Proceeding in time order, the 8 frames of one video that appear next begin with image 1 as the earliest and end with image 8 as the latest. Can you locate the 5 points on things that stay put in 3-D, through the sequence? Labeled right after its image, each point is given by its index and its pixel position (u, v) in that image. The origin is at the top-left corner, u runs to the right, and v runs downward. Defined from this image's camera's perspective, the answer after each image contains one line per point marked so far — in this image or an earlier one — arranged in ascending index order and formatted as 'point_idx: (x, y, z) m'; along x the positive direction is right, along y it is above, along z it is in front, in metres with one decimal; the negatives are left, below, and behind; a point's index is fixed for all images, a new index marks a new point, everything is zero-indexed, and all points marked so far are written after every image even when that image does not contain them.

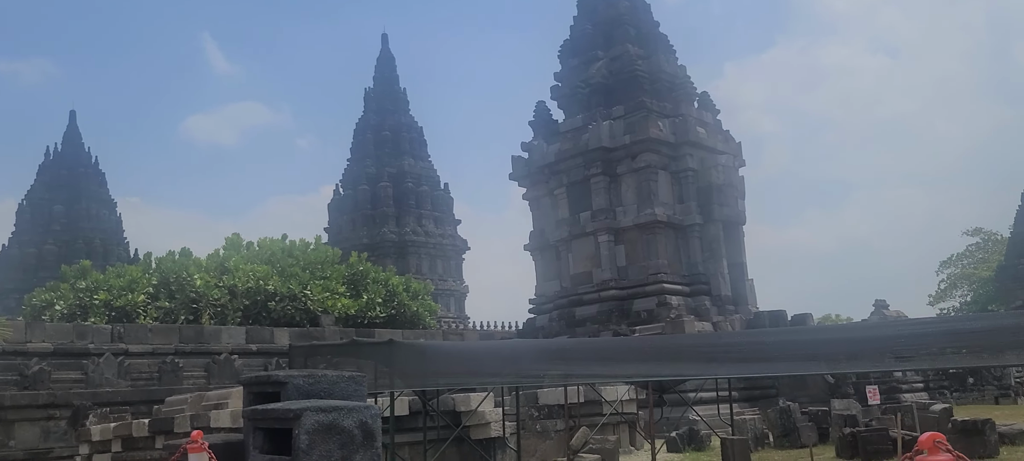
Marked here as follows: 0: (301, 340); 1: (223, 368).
0: (-4.1, -2.1, +16.1) m
1: (-5.0, -2.4, +14.1) m
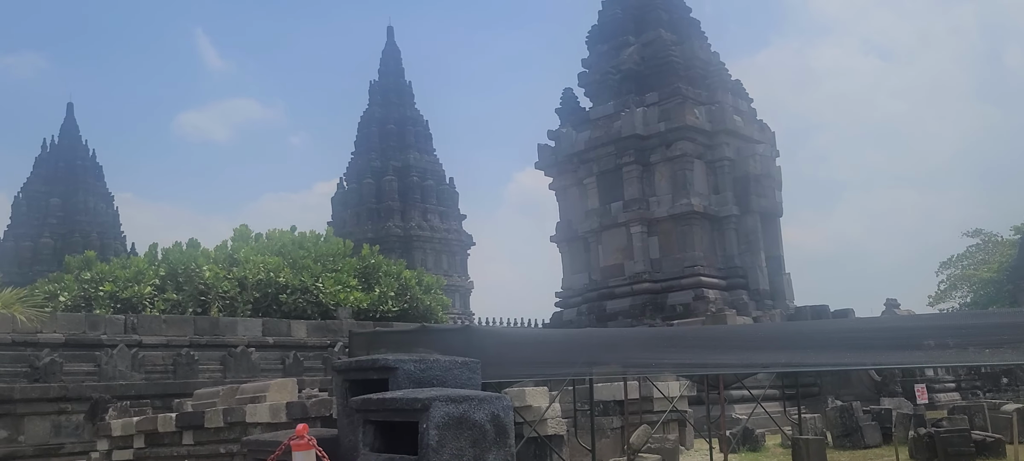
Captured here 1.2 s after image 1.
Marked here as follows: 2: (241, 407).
0: (-3.7, -1.9, +15.6) m
1: (-4.5, -2.2, +13.6) m
2: (-2.4, -1.6, +7.5) m
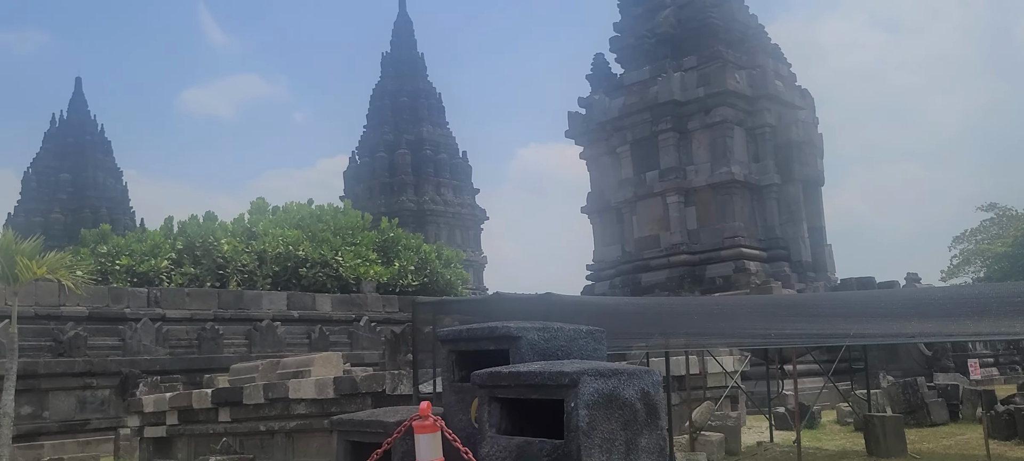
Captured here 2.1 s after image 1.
0: (-3.1, -1.4, +15.2) m
1: (-4.0, -1.7, +13.2) m
2: (-2.0, -1.3, +7.1) m
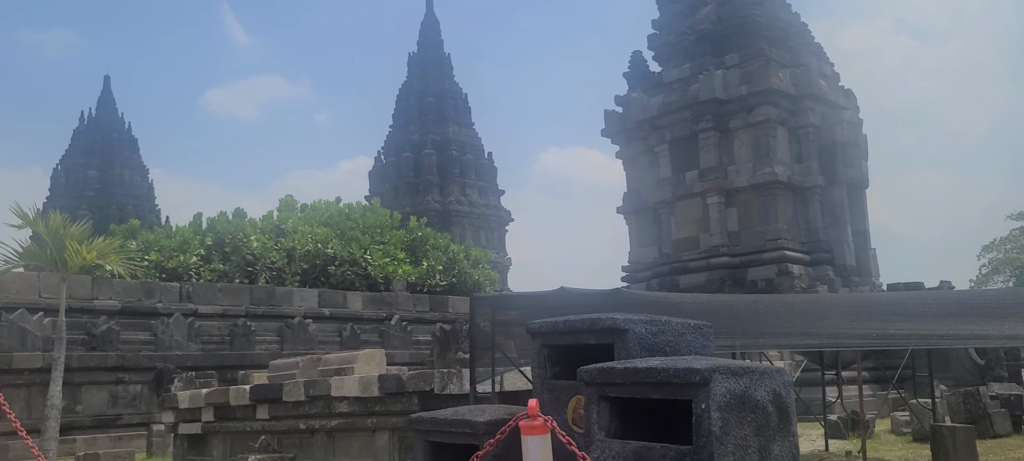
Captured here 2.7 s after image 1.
0: (-2.5, -1.4, +15.0) m
1: (-3.4, -1.6, +13.0) m
2: (-1.5, -1.2, +6.8) m
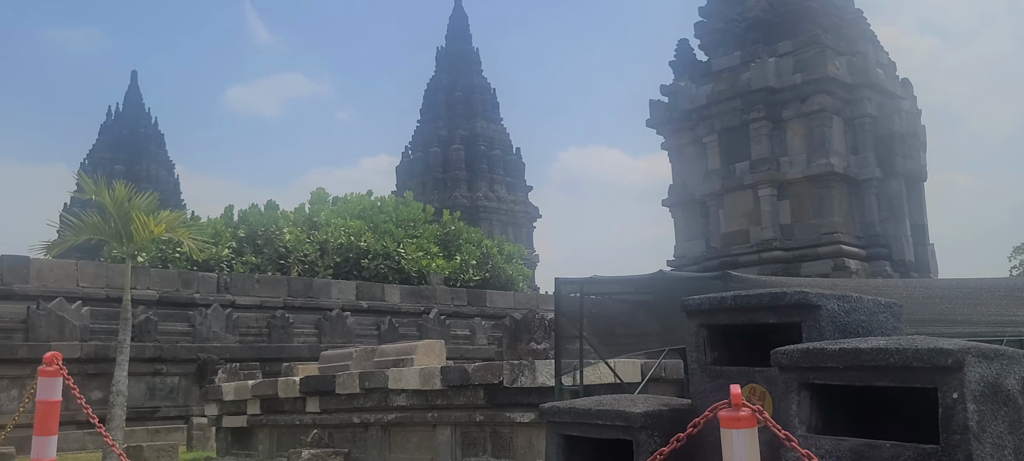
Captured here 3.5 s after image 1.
0: (-1.8, -1.2, +14.7) m
1: (-2.7, -1.5, +12.7) m
2: (-1.0, -1.1, +6.5) m
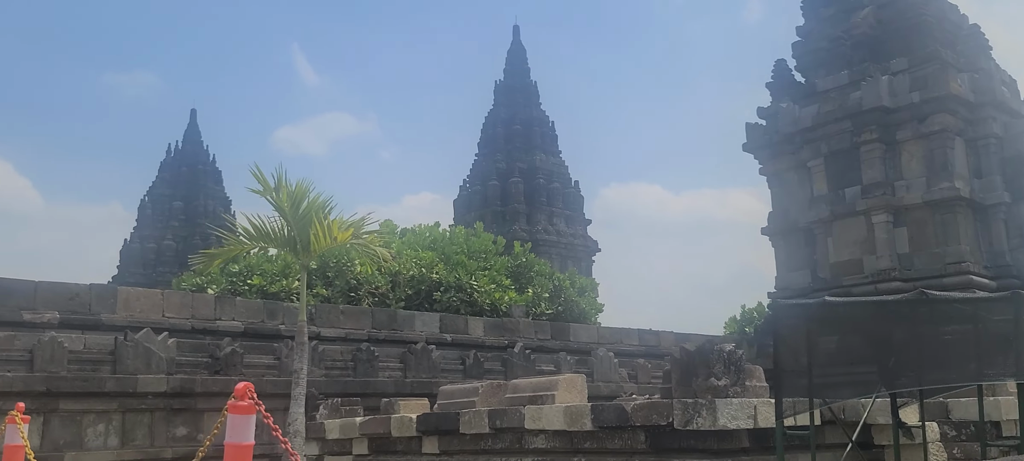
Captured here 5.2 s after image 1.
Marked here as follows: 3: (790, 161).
0: (-0.3, -1.7, +14.0) m
1: (-1.3, -1.9, +12.1) m
2: (0.0, -1.3, +5.8) m
3: (+4.5, +1.1, +13.2) m
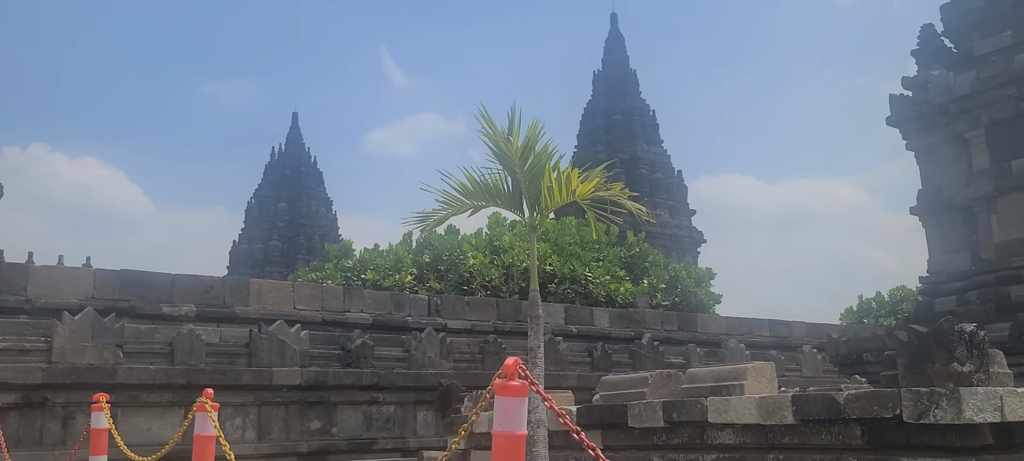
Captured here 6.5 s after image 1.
0: (+1.8, -1.5, +13.5) m
1: (+0.5, -1.7, +11.7) m
2: (+1.2, -1.1, +5.3) m
3: (+6.3, +1.4, +12.1) m
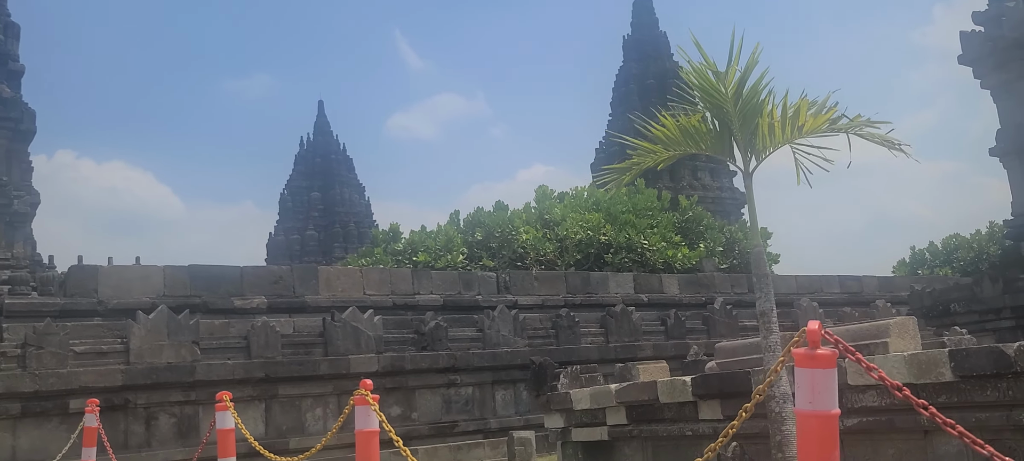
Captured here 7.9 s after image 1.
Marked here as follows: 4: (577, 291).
0: (+2.8, -0.9, +13.1) m
1: (+1.5, -1.3, +11.3) m
2: (+1.9, -0.8, +4.9) m
3: (+7.1, +2.3, +11.5) m
4: (+0.9, -0.9, +11.8) m
